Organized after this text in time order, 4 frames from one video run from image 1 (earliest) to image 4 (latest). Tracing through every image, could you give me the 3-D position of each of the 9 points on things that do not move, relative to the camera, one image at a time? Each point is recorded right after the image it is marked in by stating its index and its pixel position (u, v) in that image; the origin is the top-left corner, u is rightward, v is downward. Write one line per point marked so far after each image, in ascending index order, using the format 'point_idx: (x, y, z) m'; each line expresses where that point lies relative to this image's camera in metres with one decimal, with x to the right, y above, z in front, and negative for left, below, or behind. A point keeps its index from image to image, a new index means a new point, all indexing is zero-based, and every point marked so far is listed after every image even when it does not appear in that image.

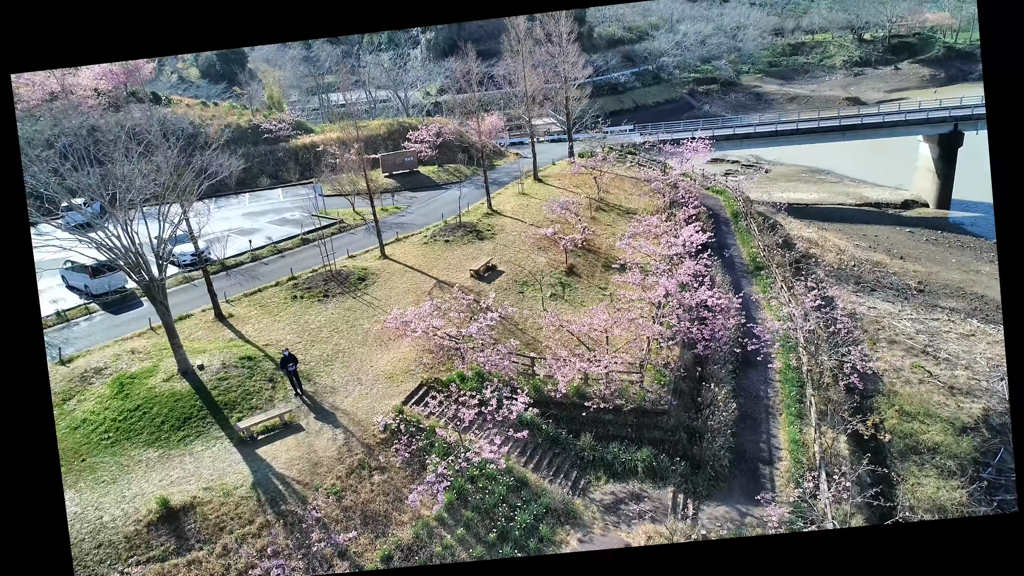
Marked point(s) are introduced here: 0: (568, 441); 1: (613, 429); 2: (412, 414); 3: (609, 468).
0: (+2.6, -6.7, +14.2) m
1: (+4.6, -6.4, +14.6) m
2: (-4.0, -5.5, +14.1) m
3: (+4.1, -7.6, +14.0) m
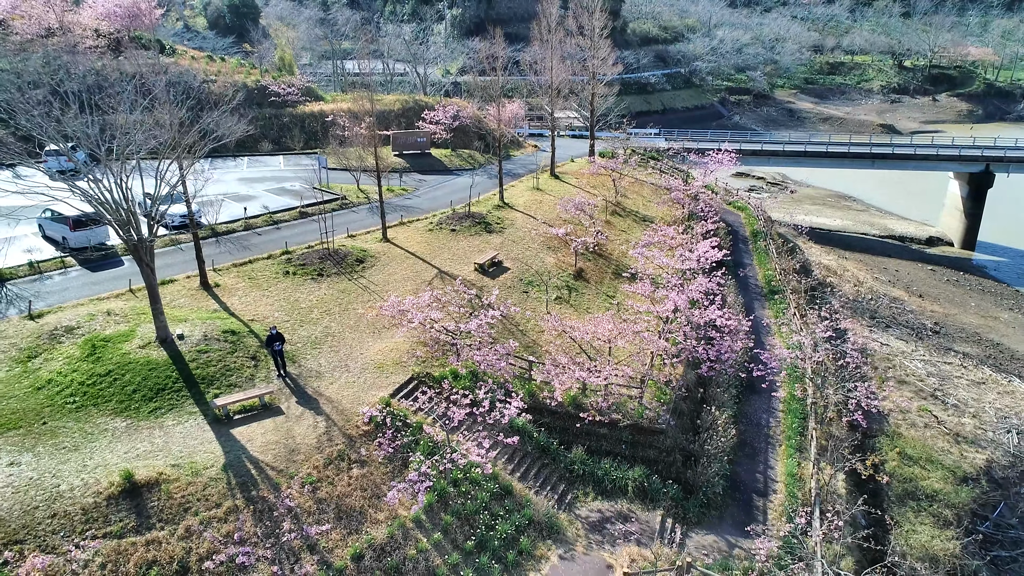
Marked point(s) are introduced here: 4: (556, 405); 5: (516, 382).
0: (+1.9, -6.8, +14.1) m
1: (+3.9, -6.7, +14.5) m
2: (-4.5, -5.0, +13.9) m
3: (+3.3, -7.8, +13.9) m
4: (+2.0, -5.3, +14.8) m
5: (+0.3, -4.4, +15.3) m
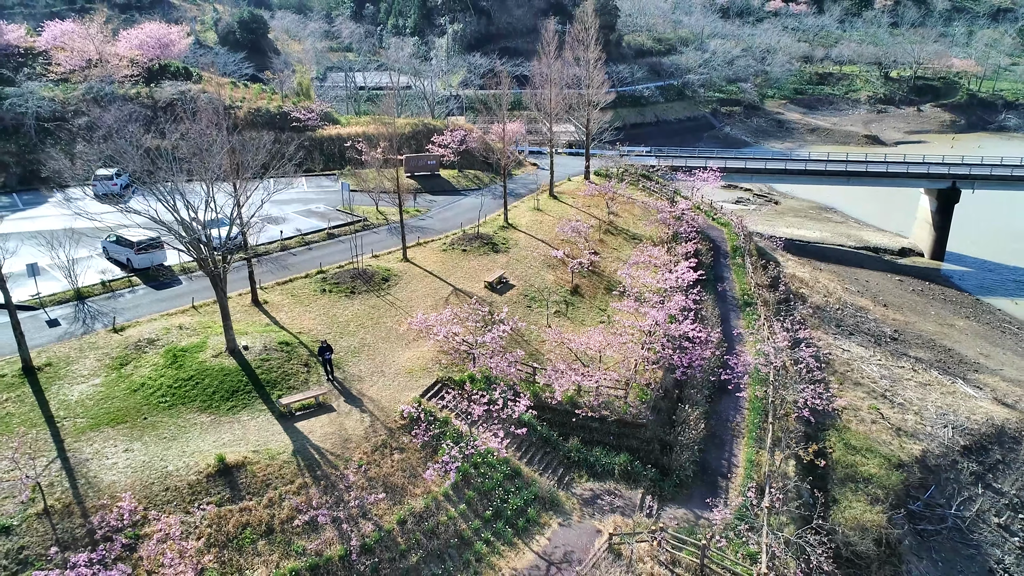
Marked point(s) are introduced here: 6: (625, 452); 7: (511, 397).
0: (+1.9, -7.1, +15.1) m
1: (+4.0, -7.1, +15.4) m
2: (-4.5, -5.3, +14.8) m
3: (+3.4, -8.2, +14.8) m
4: (+2.0, -5.6, +15.8) m
5: (+0.3, -4.7, +16.2) m
6: (+5.2, -7.7, +15.2) m
7: (-0.3, -5.3, +15.5) m
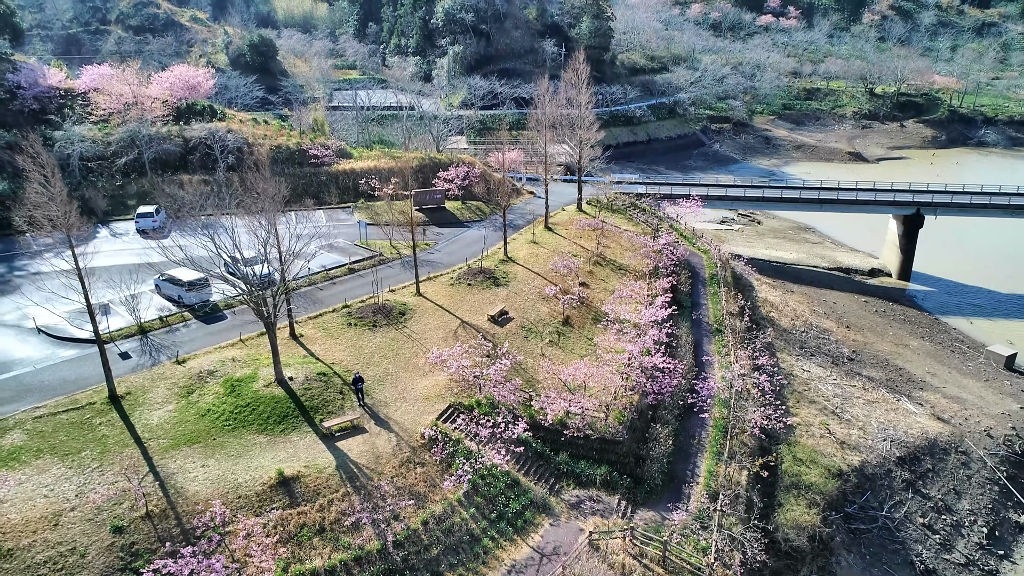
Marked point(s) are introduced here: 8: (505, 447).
0: (+1.8, -8.0, +16.2) m
1: (+3.9, -8.0, +16.6) m
2: (-4.6, -6.2, +15.9) m
3: (+3.3, -9.1, +16.0) m
4: (+1.9, -6.5, +16.9) m
5: (+0.2, -5.6, +17.3) m
6: (+5.1, -8.6, +16.4) m
7: (-0.4, -6.1, +16.6) m
8: (-0.6, -7.4, +15.9) m
